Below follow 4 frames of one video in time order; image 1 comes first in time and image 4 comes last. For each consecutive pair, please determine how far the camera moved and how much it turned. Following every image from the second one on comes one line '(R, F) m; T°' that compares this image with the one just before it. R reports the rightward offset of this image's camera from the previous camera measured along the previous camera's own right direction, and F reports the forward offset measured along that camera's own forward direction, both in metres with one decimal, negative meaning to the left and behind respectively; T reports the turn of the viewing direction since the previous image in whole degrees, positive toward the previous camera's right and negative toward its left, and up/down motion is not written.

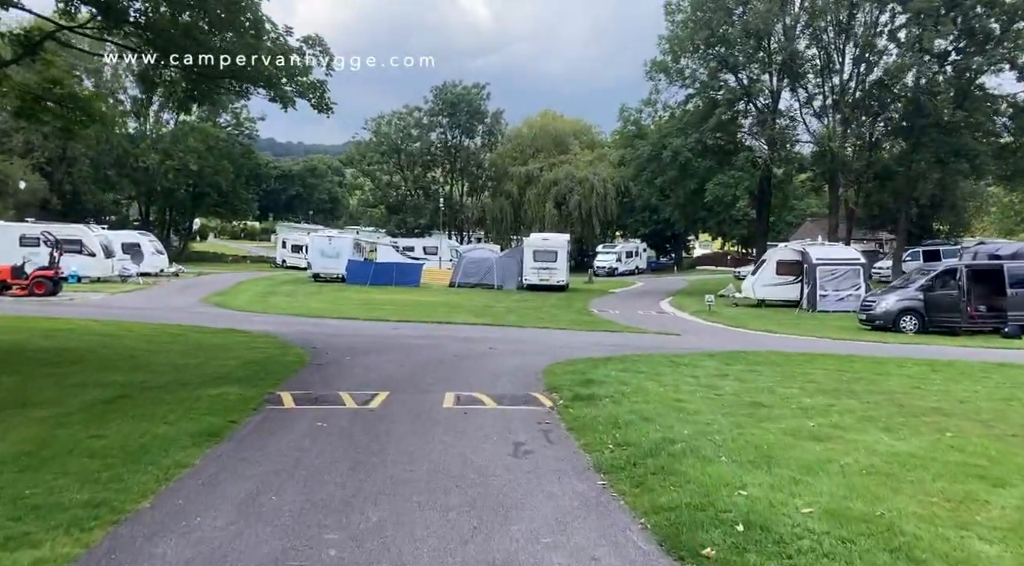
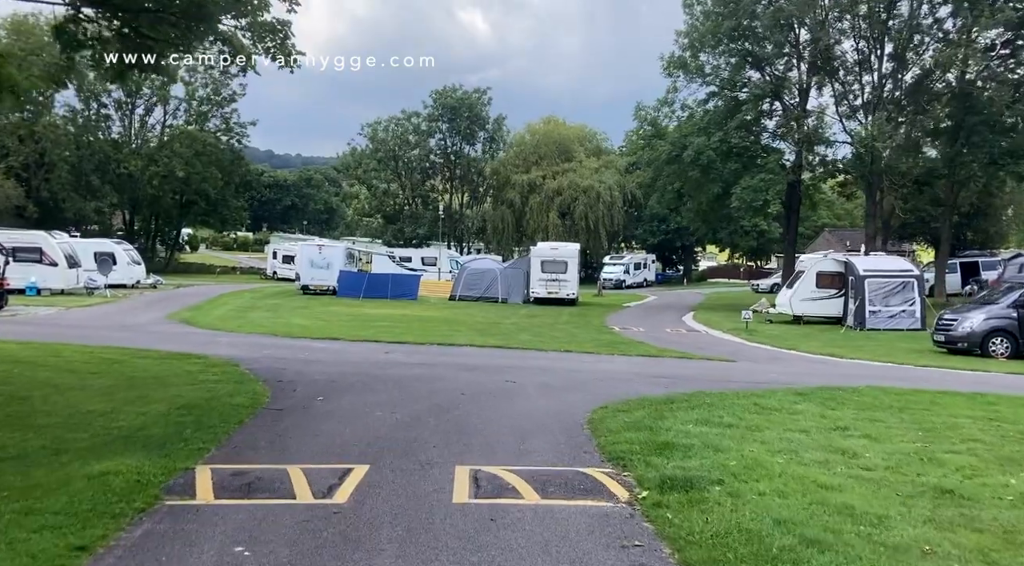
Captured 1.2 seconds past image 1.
(-0.3, +3.5) m; 0°
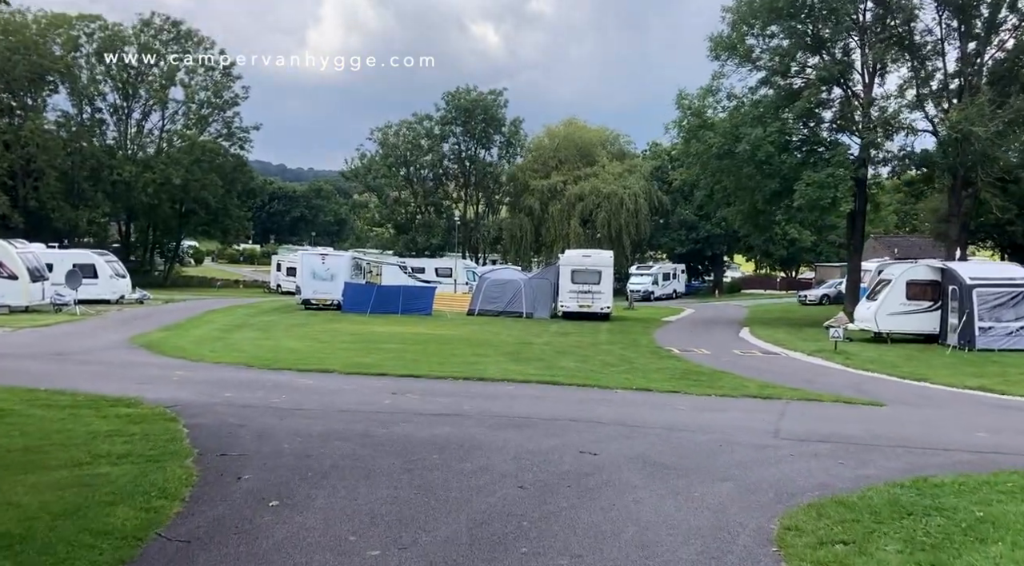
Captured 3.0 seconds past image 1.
(-0.6, +4.6) m; -1°
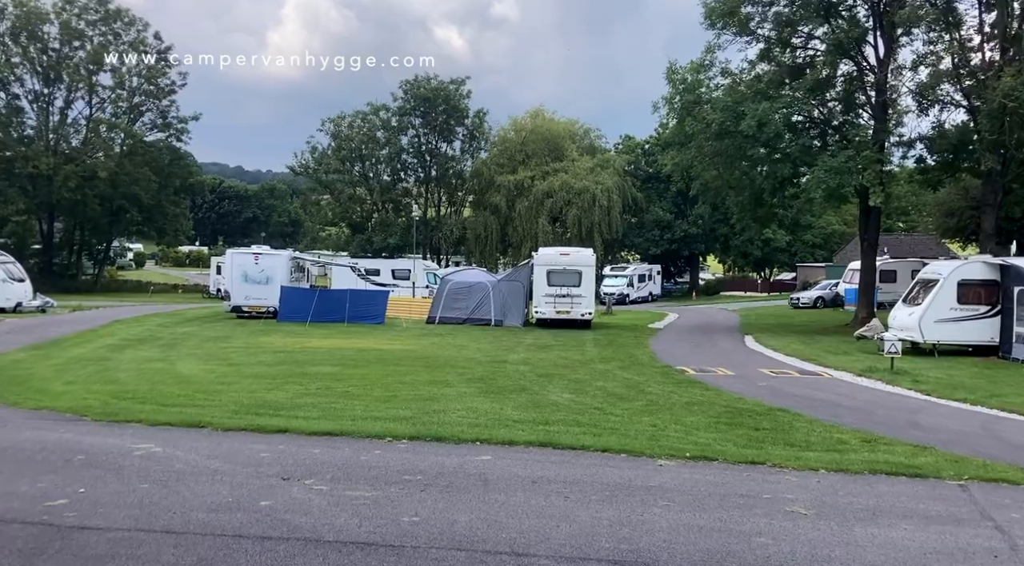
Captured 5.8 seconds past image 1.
(-0.1, +5.0) m; +2°
